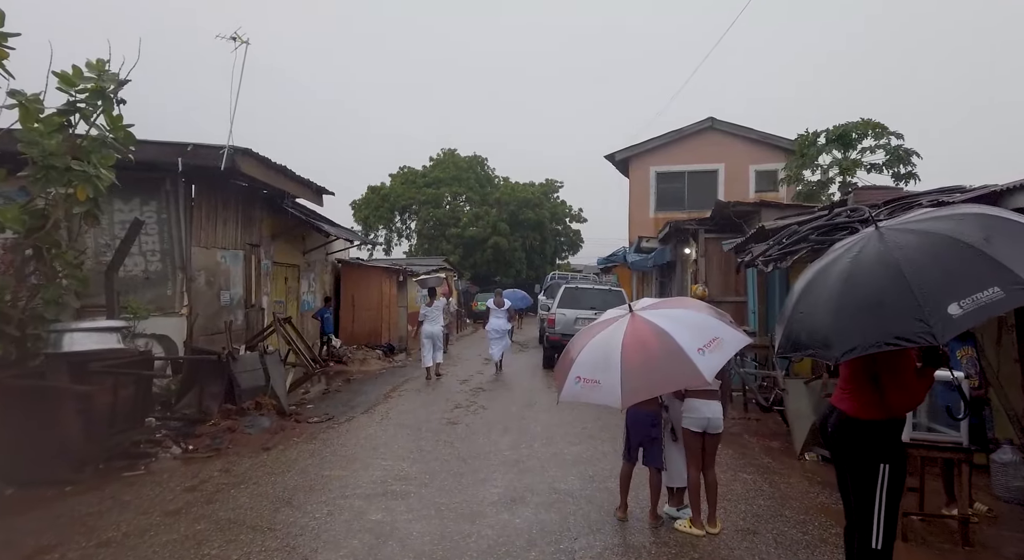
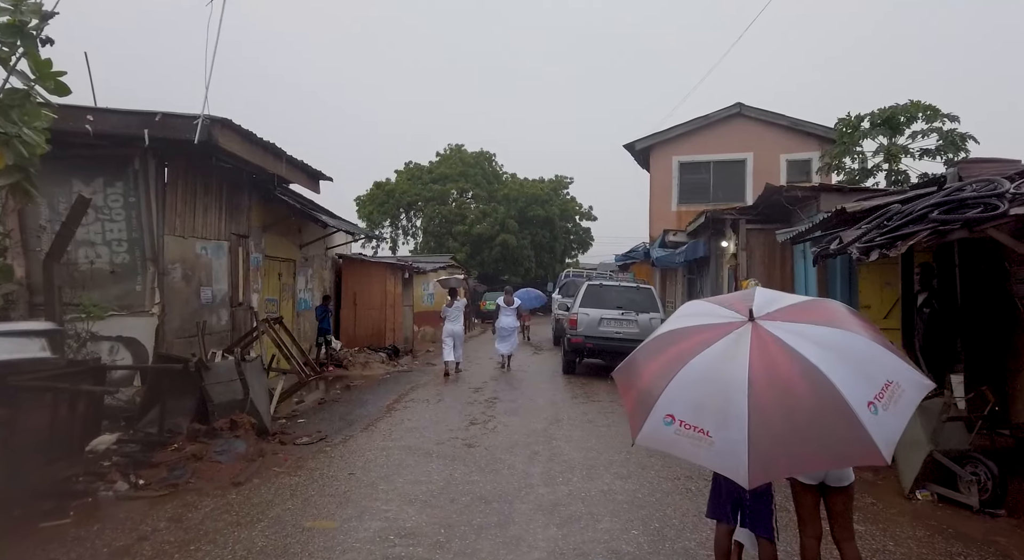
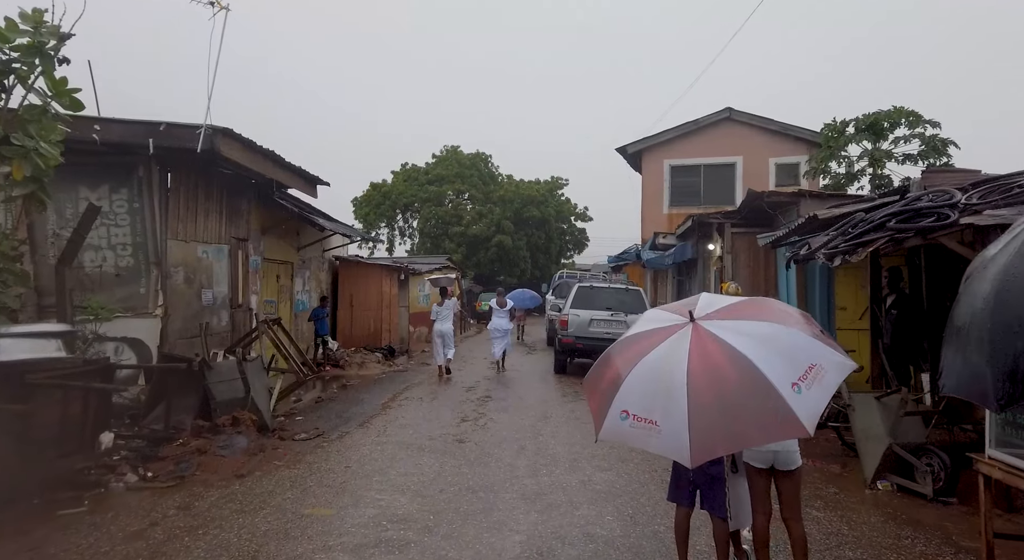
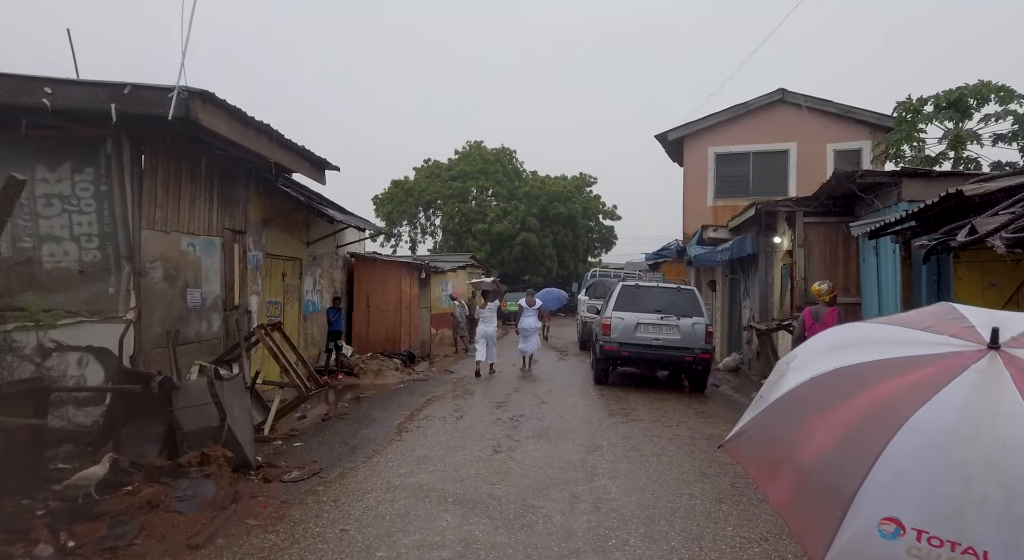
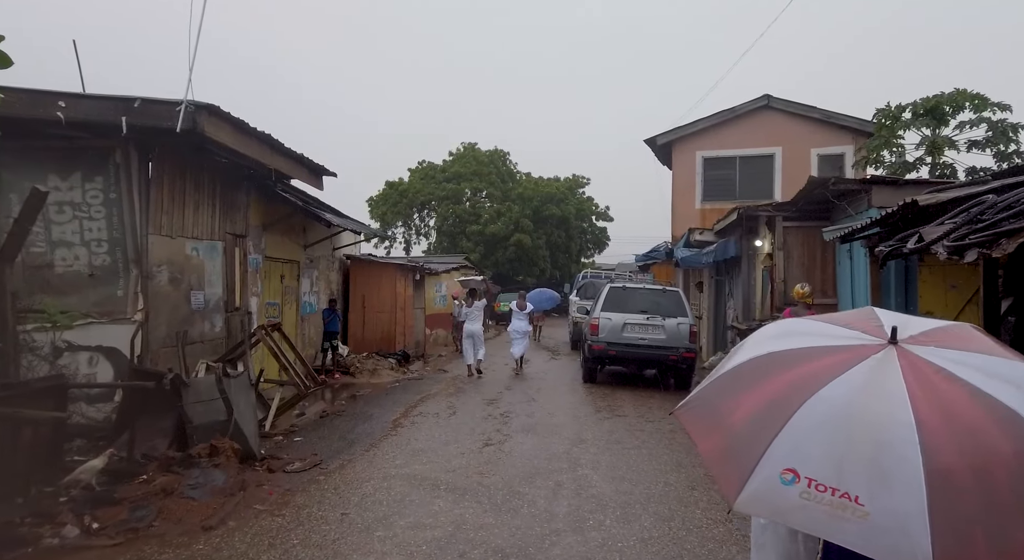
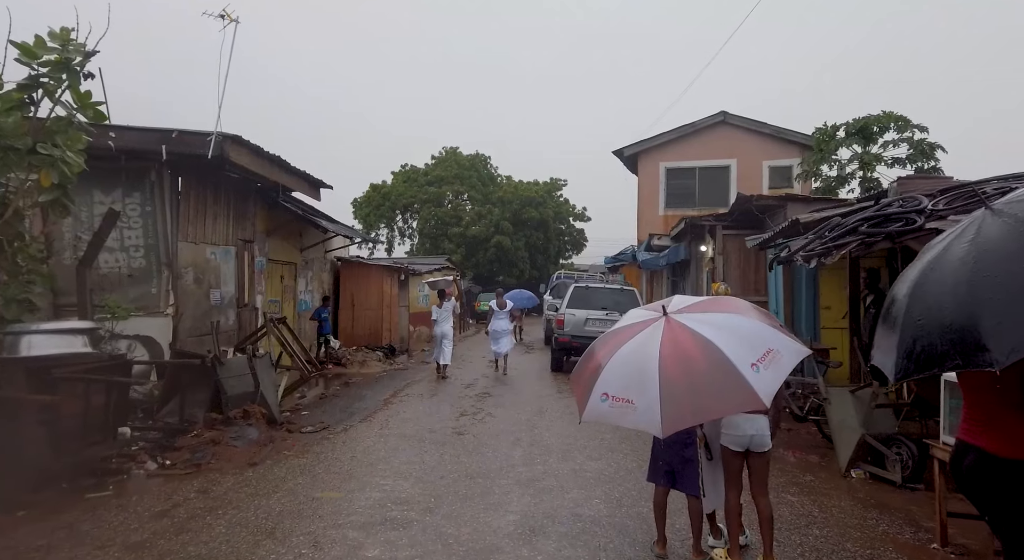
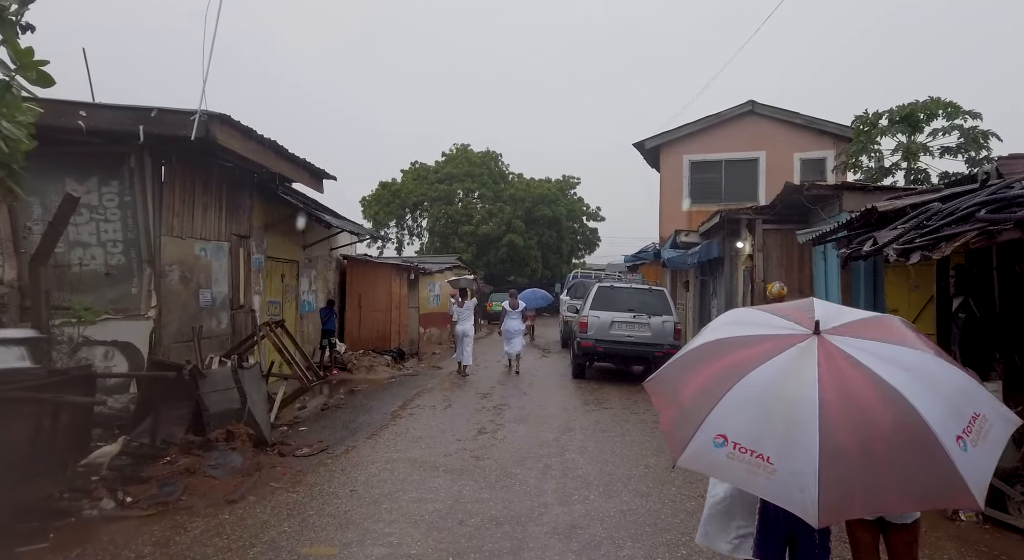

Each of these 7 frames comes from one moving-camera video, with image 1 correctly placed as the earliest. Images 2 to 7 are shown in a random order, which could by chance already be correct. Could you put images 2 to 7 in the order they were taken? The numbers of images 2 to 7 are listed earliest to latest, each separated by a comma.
6, 3, 2, 7, 5, 4
